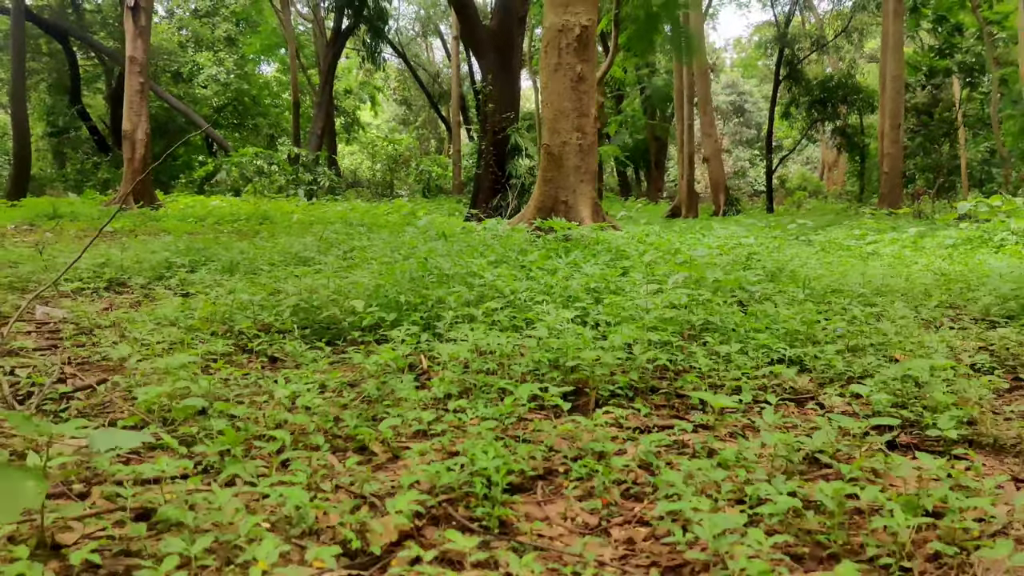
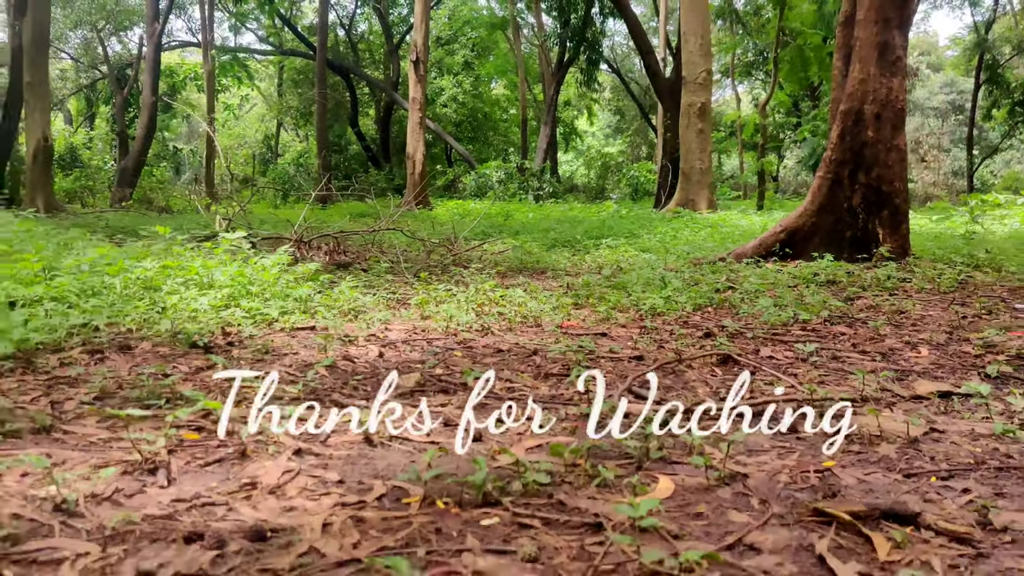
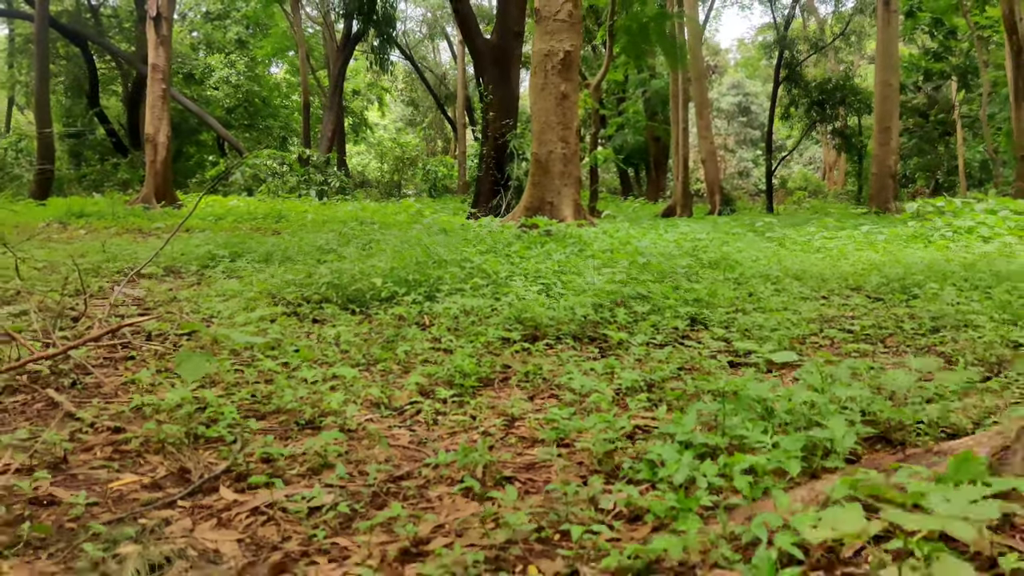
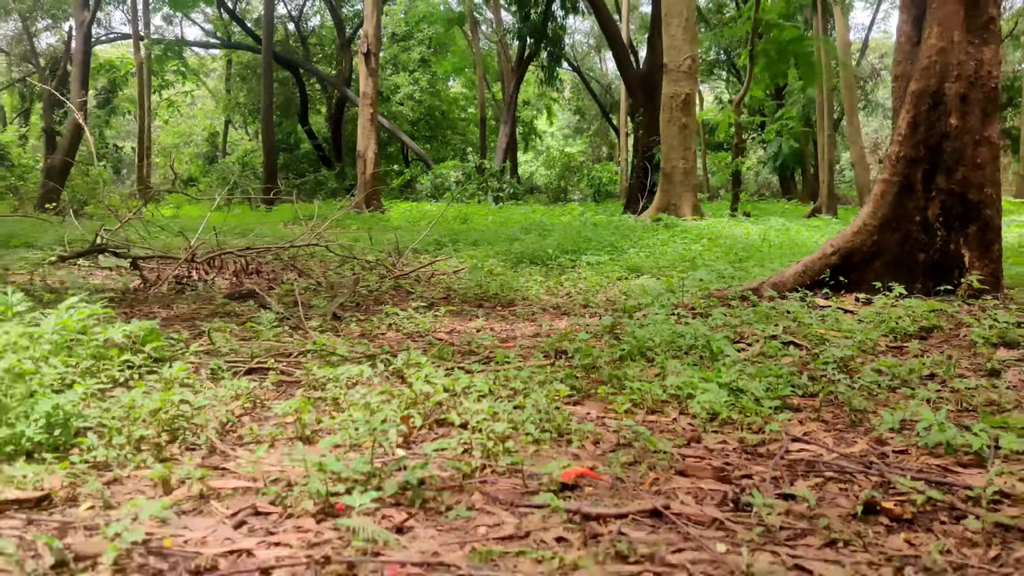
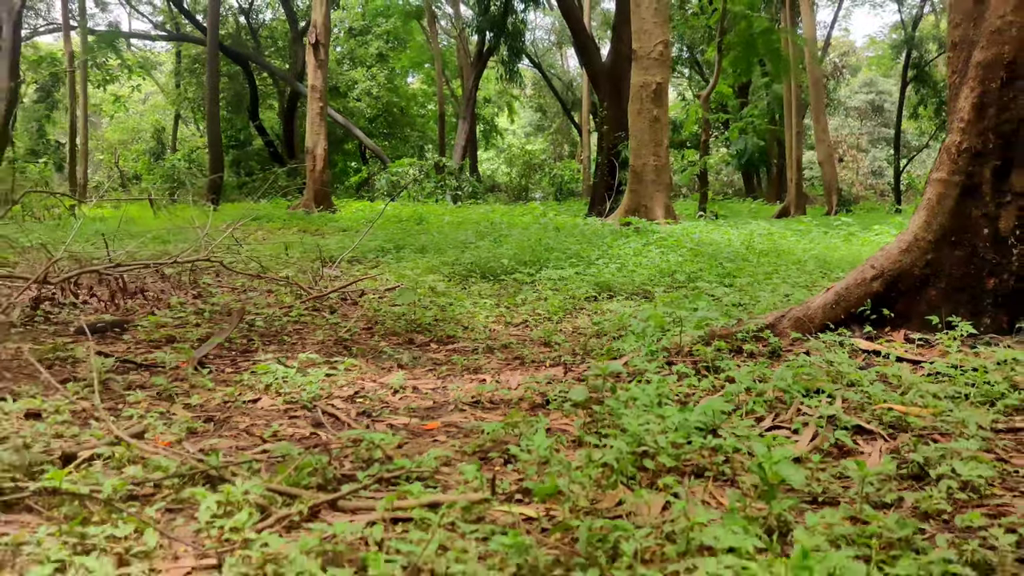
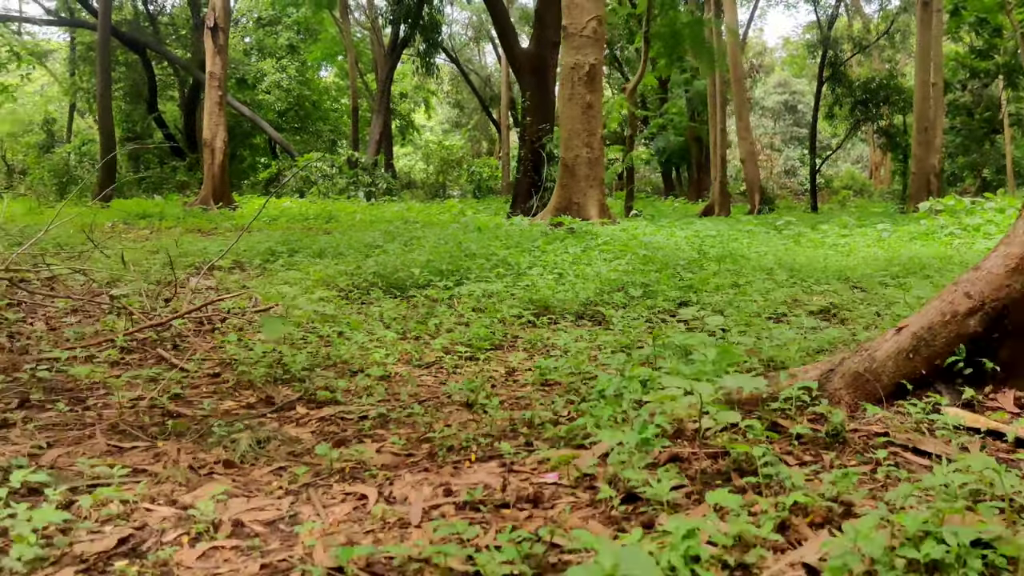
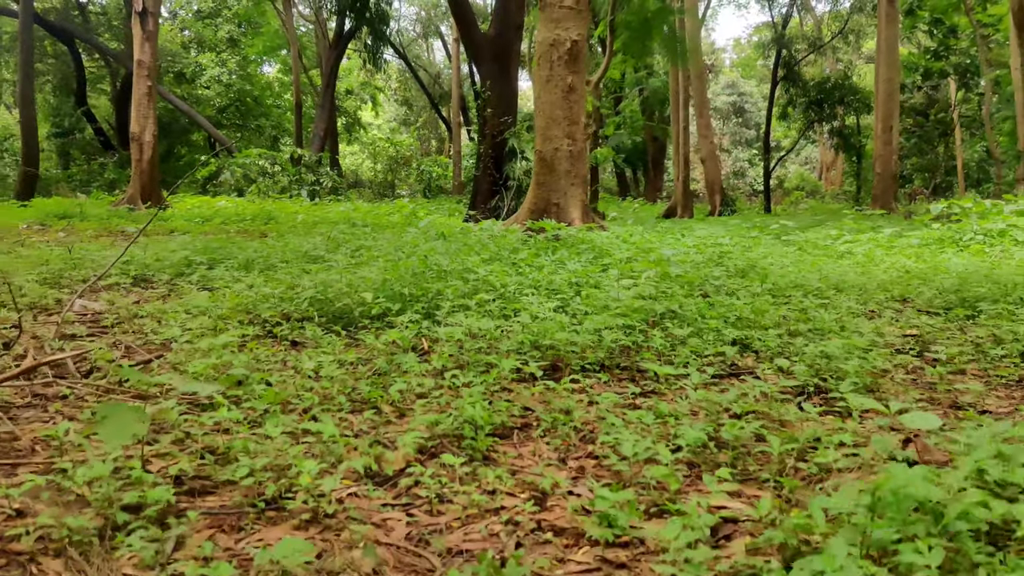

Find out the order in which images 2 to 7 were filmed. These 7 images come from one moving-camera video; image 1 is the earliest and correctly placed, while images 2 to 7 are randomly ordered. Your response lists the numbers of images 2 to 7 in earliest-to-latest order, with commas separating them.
7, 3, 6, 5, 4, 2
